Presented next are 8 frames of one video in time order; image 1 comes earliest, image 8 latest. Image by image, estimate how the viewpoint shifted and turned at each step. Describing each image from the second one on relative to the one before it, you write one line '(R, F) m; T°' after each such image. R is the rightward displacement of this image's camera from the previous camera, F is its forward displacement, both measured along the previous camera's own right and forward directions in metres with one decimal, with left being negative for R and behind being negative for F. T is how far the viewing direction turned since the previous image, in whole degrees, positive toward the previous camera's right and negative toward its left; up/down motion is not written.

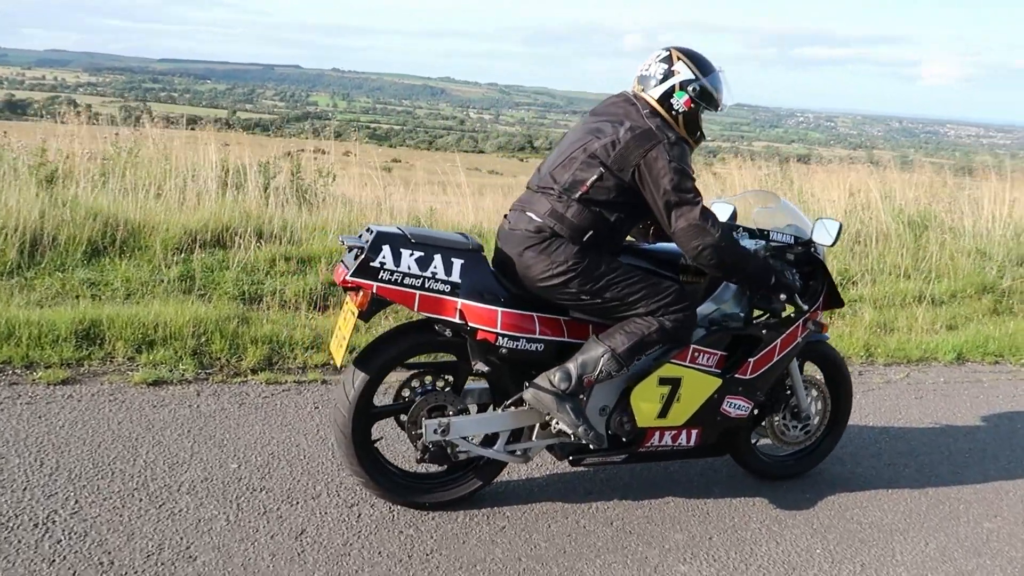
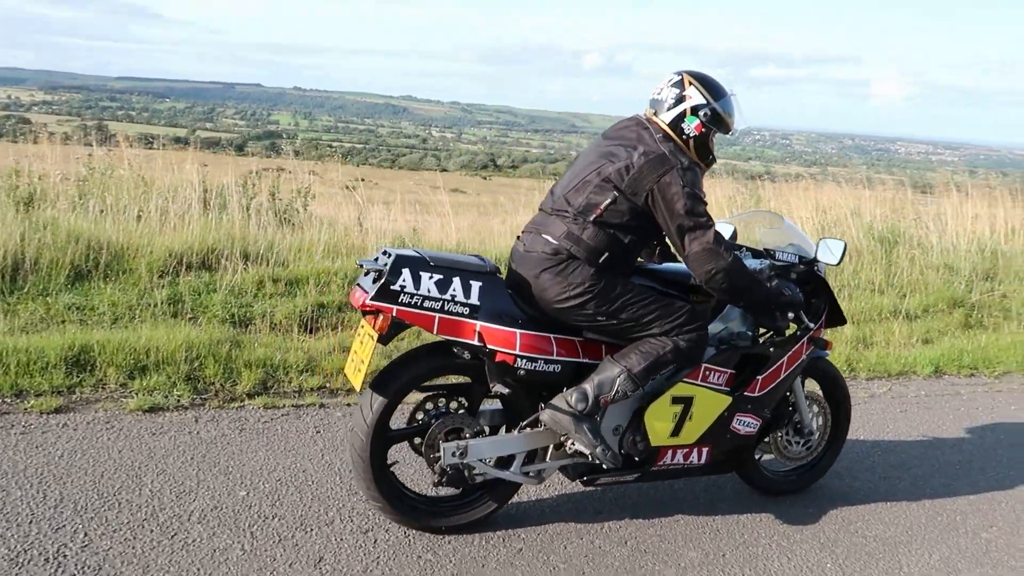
(-0.2, 0.0) m; +3°
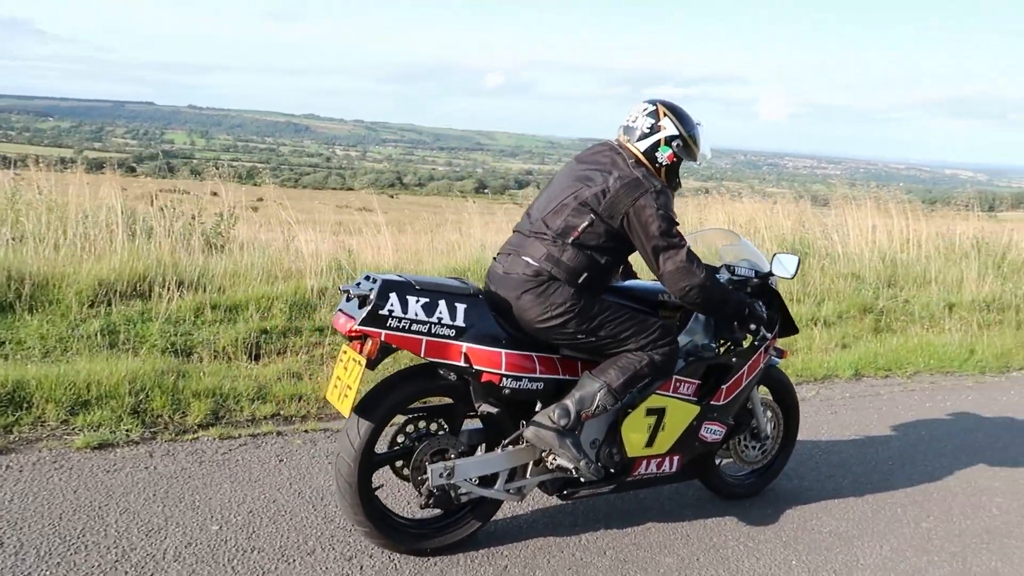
(-0.3, 0.0) m; +7°
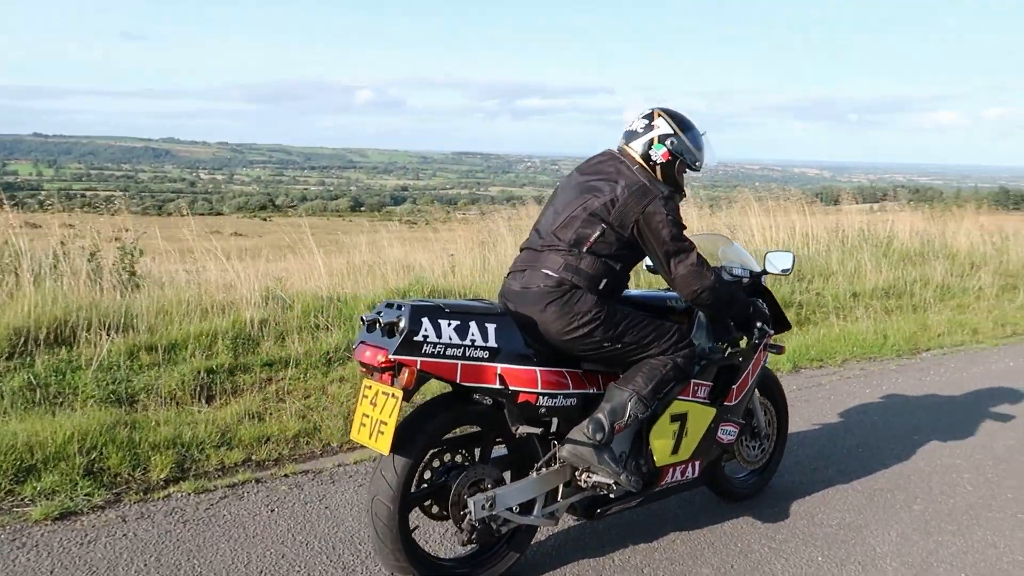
(-0.6, +0.2) m; +9°
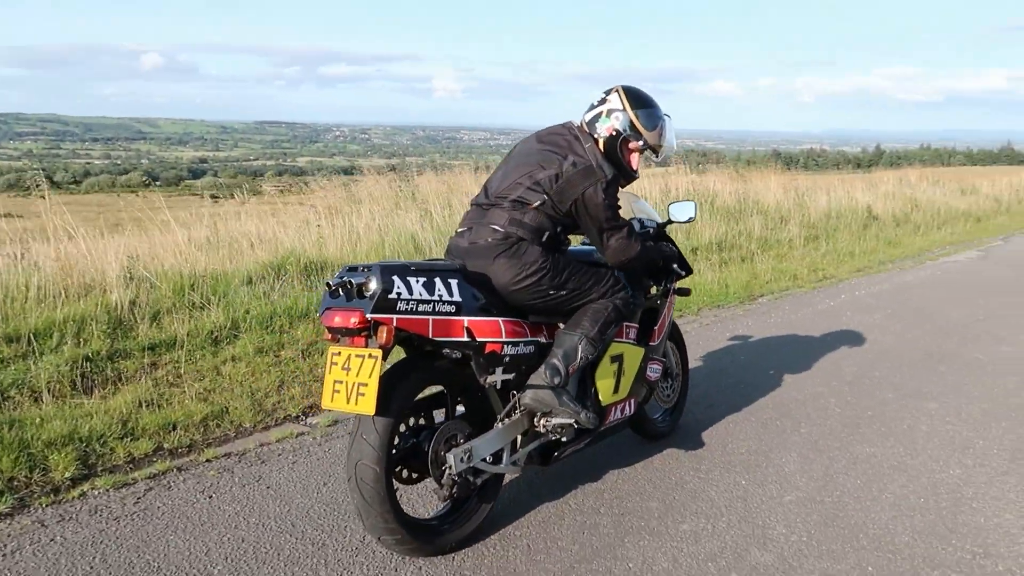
(-0.6, 0.0) m; +13°
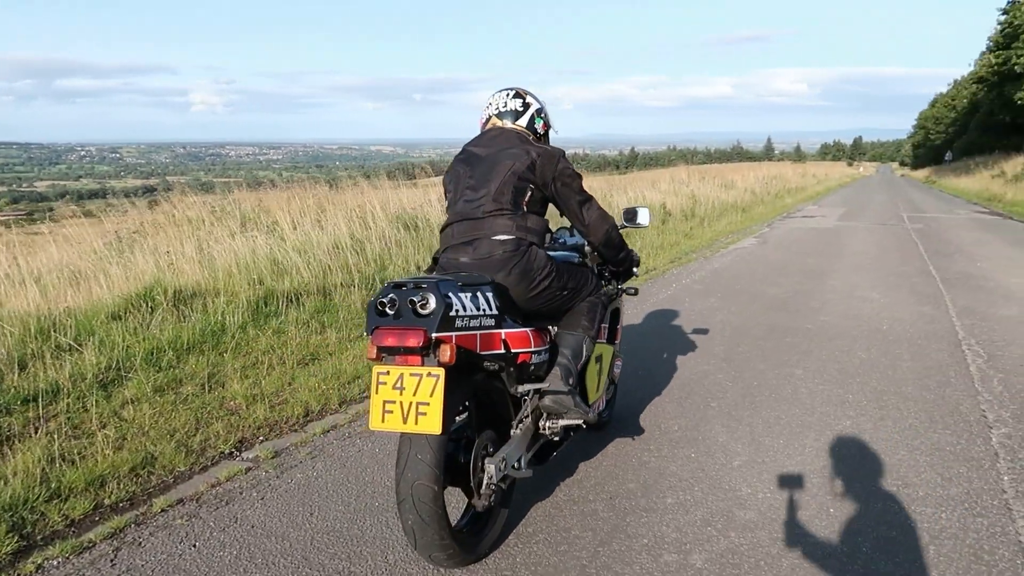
(-0.9, 0.0) m; +15°
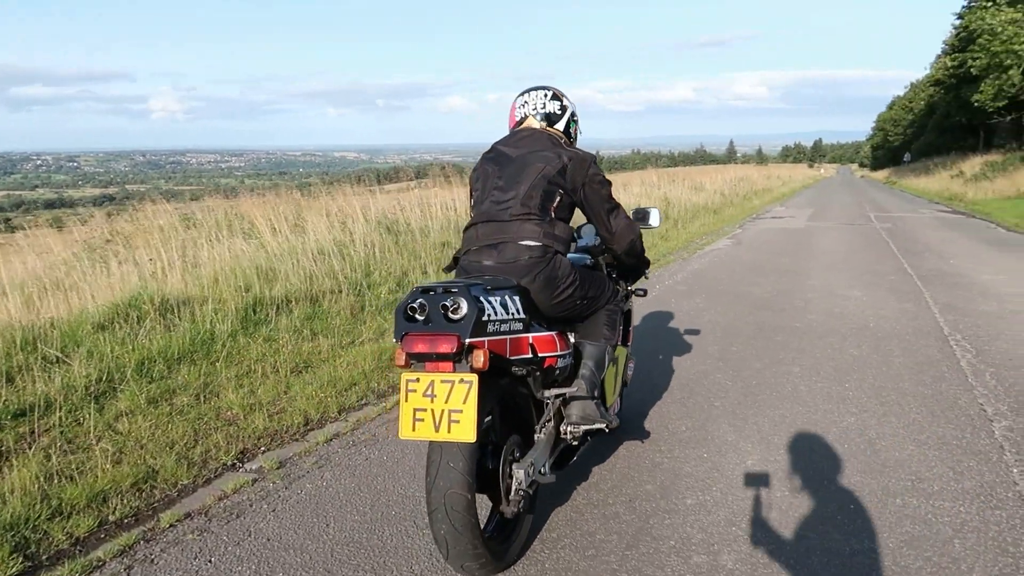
(-0.2, +0.1) m; +2°
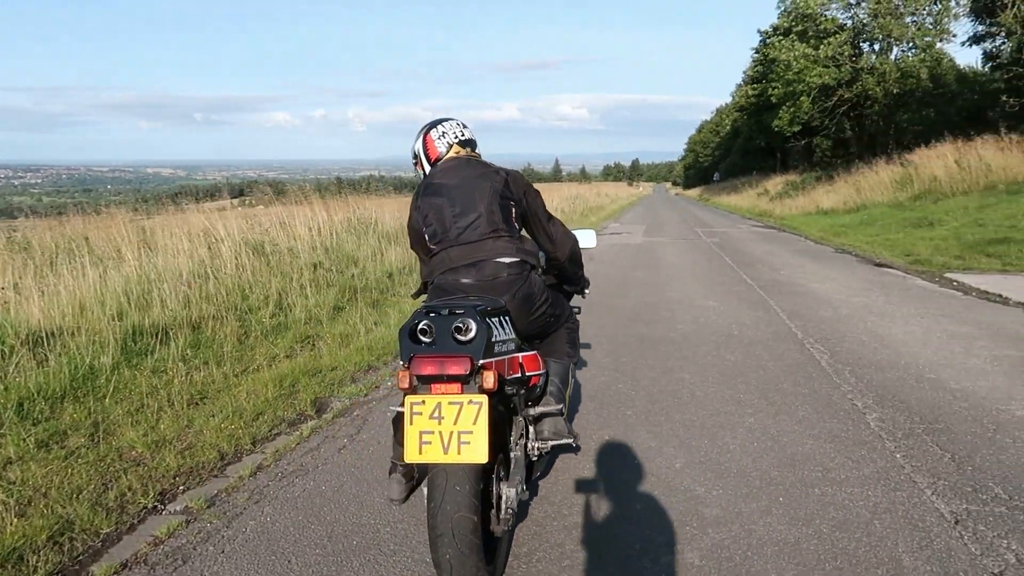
(-0.6, 0.0) m; +12°
